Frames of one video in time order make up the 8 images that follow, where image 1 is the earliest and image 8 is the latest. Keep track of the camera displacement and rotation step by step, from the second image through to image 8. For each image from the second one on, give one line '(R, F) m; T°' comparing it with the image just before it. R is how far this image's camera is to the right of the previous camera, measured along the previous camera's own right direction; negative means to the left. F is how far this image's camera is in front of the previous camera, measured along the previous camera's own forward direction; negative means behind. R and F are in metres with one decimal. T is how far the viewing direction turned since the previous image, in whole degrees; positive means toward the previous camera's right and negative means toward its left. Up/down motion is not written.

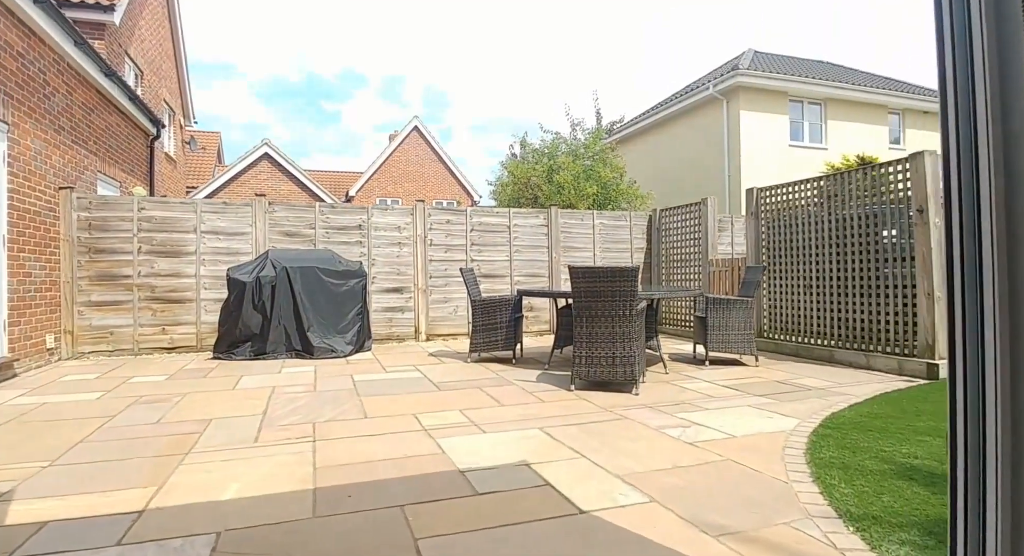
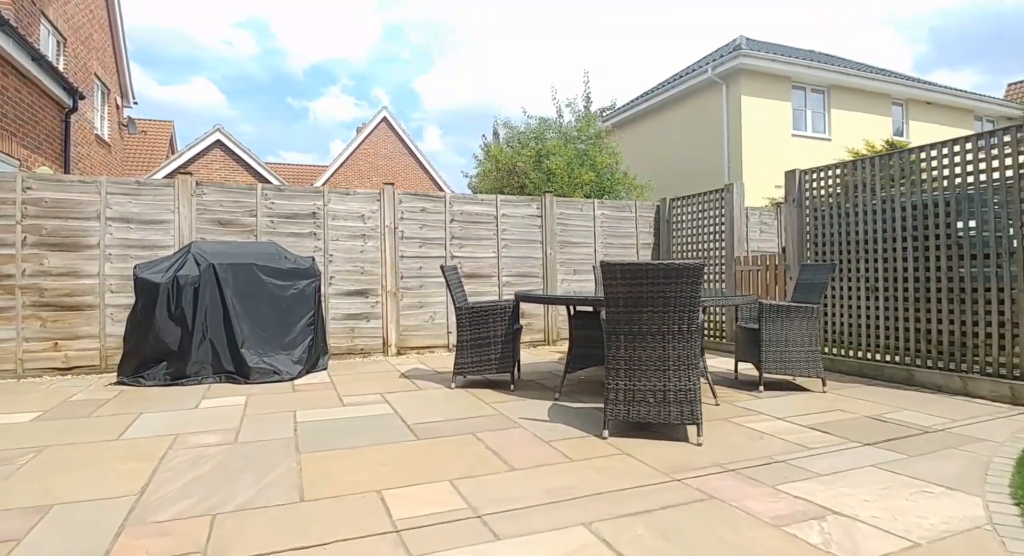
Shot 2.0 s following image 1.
(-0.2, +1.4) m; +3°
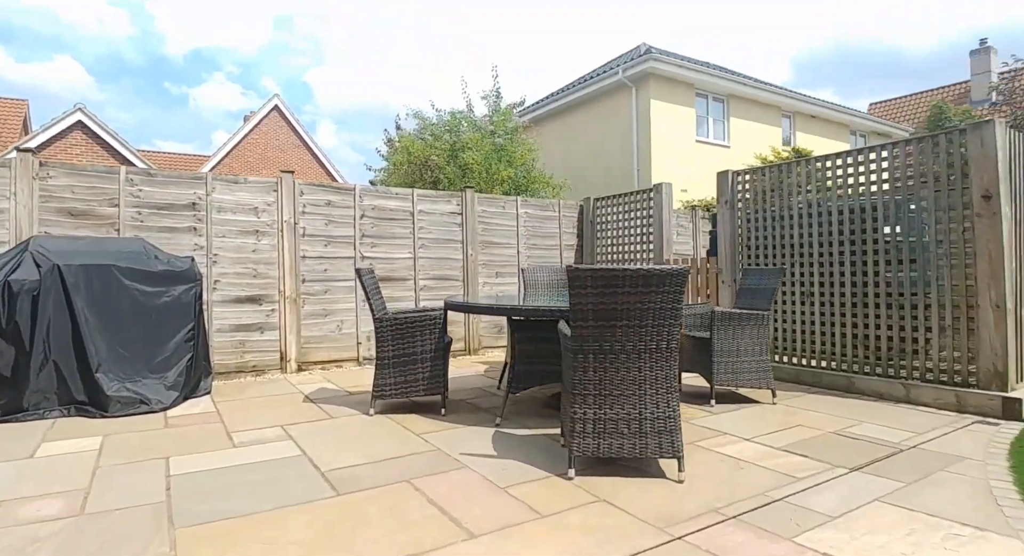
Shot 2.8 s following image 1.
(-0.2, +0.6) m; +10°
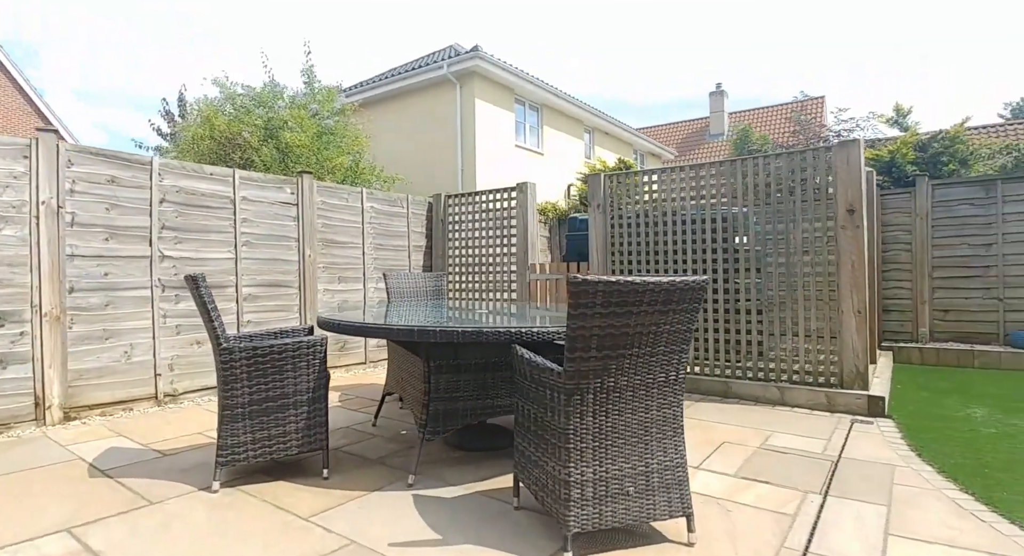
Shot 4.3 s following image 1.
(-0.6, +0.9) m; +21°
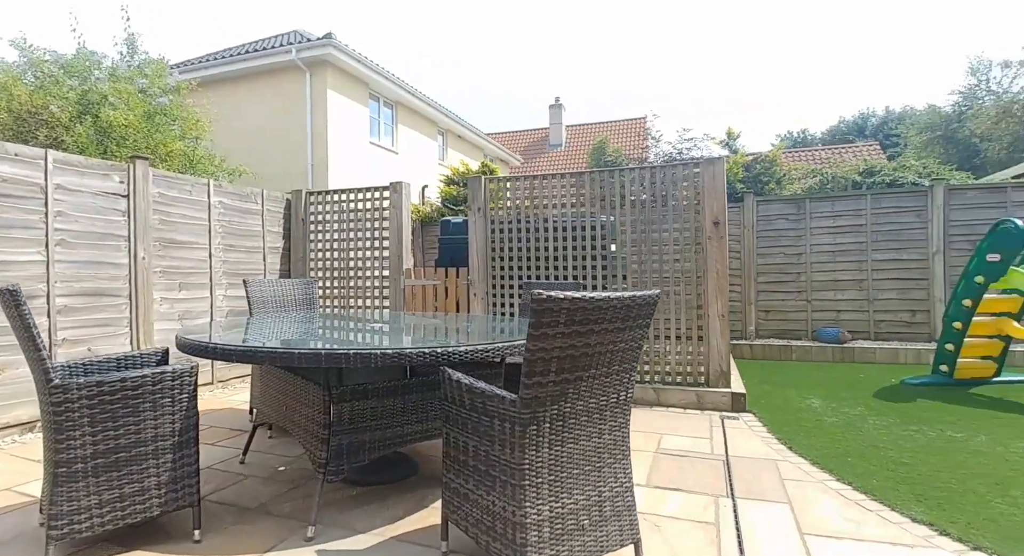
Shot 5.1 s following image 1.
(-0.3, +0.3) m; +16°
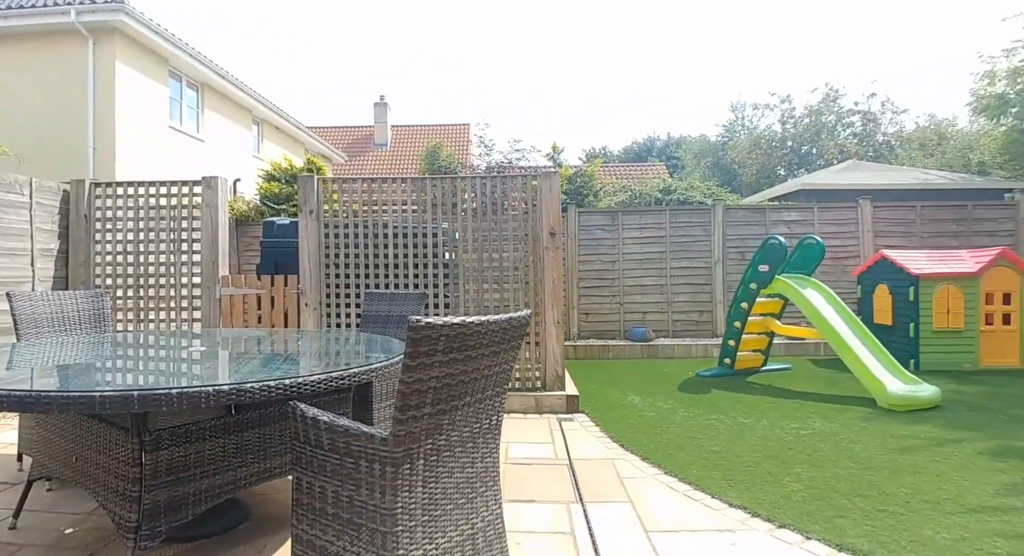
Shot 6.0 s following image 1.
(-0.2, +0.1) m; +17°
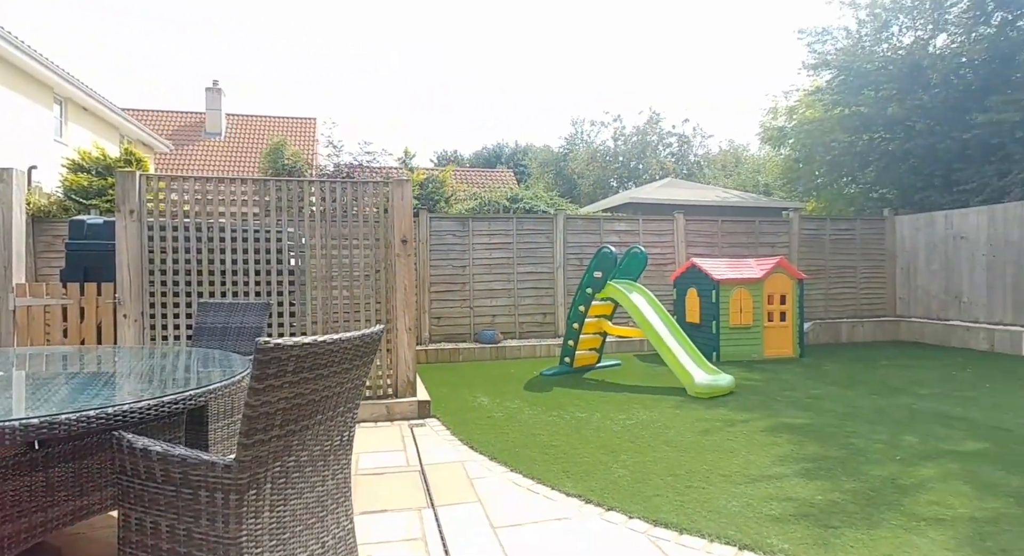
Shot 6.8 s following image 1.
(0.0, -0.1) m; +15°
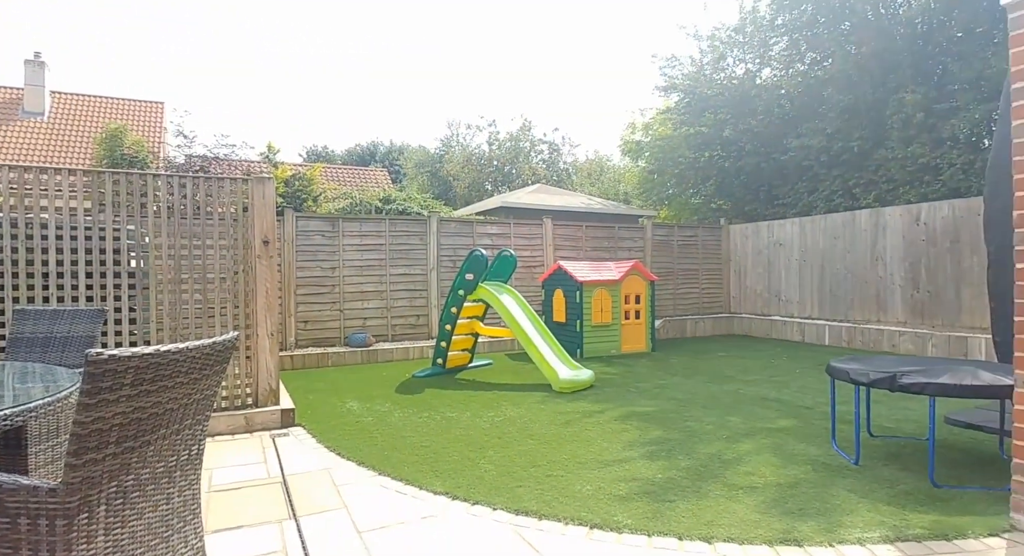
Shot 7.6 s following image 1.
(0.0, -0.1) m; +12°
